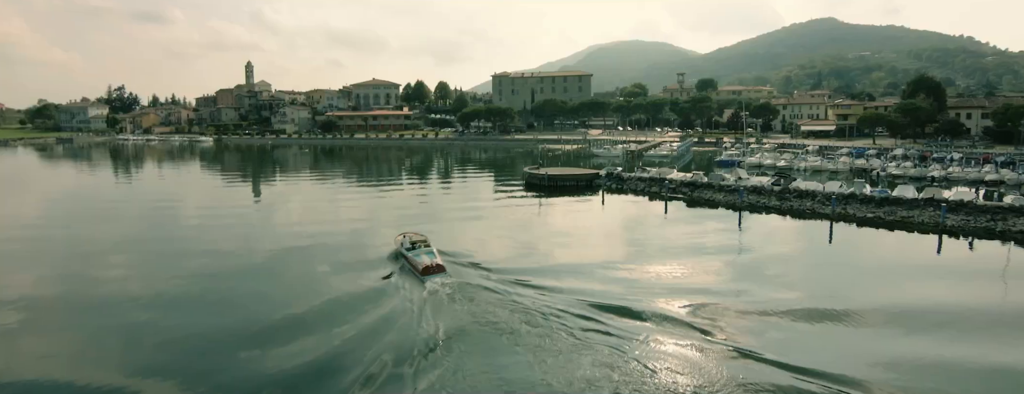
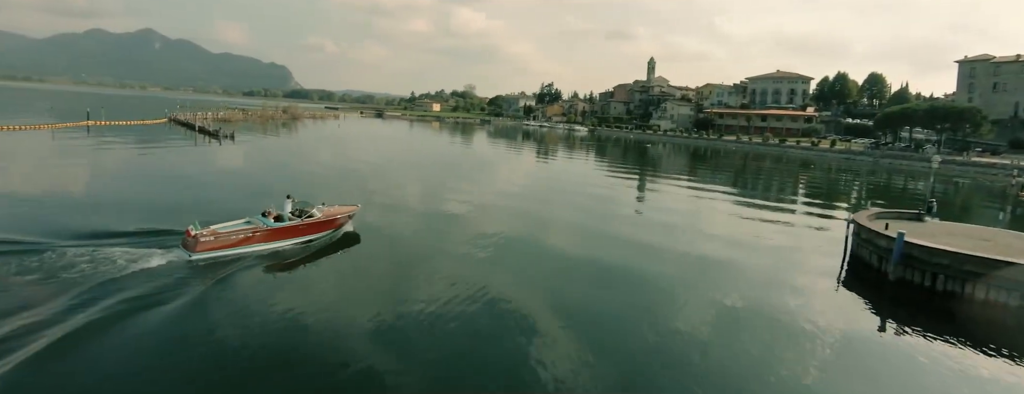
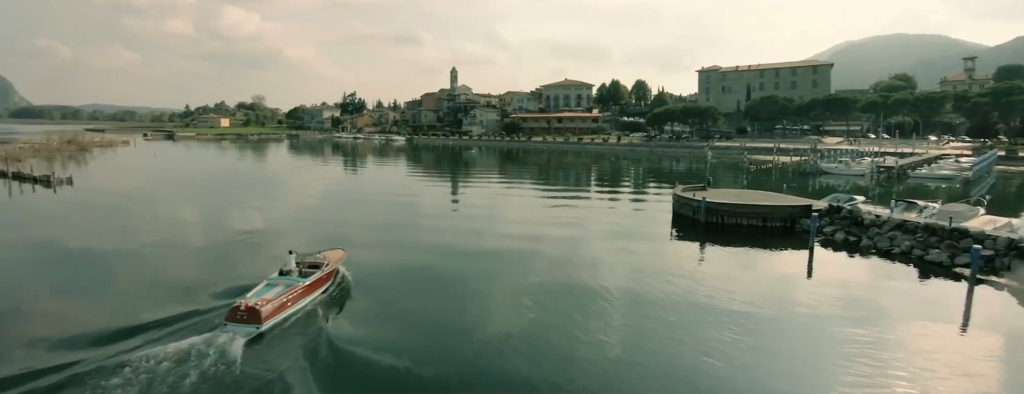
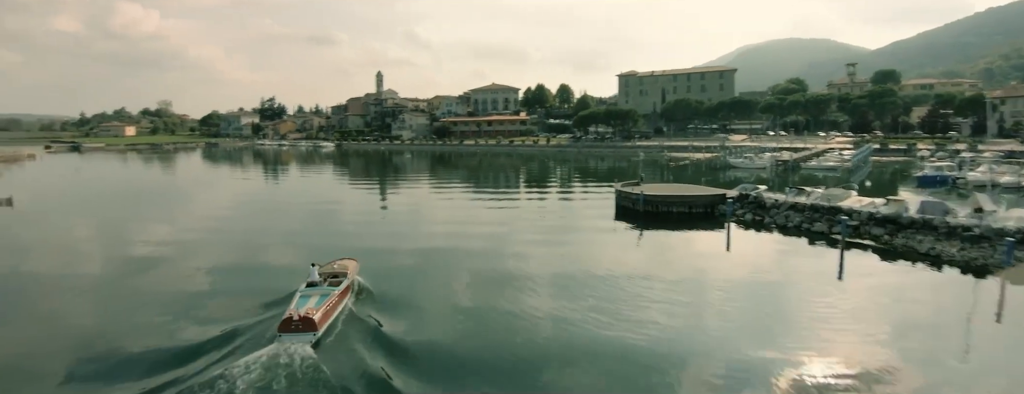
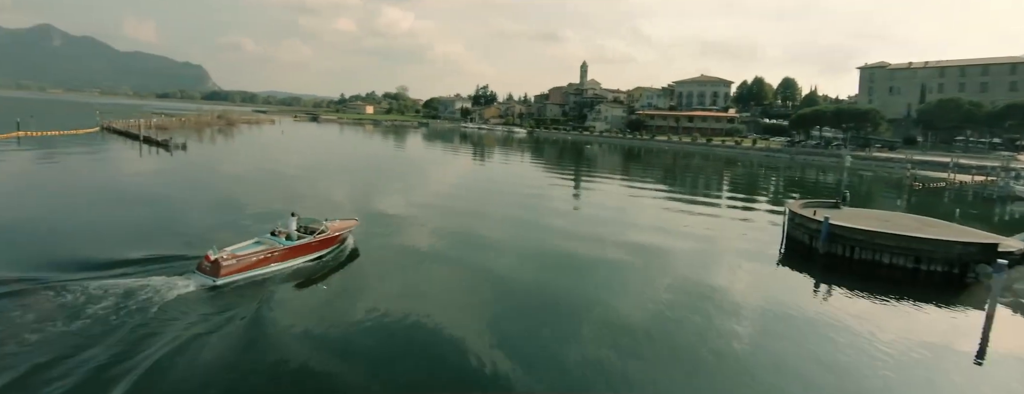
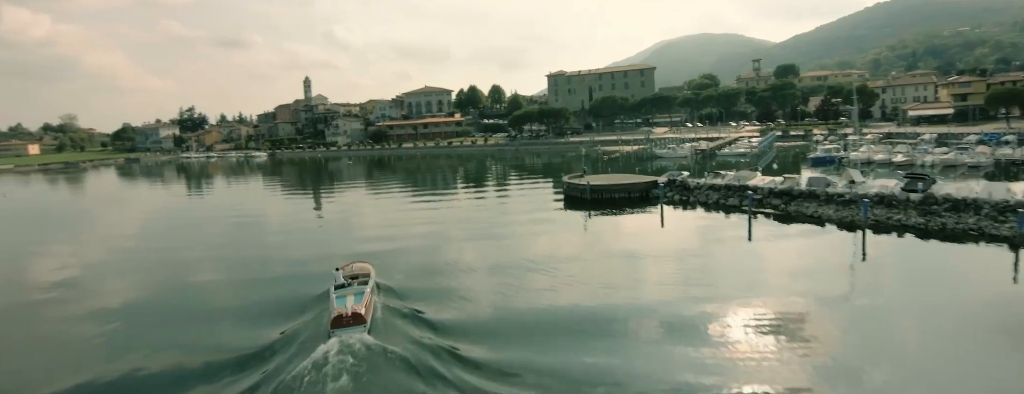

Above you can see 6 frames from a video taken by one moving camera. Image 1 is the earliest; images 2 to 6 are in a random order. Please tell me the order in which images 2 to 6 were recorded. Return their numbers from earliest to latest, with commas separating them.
6, 4, 3, 5, 2
